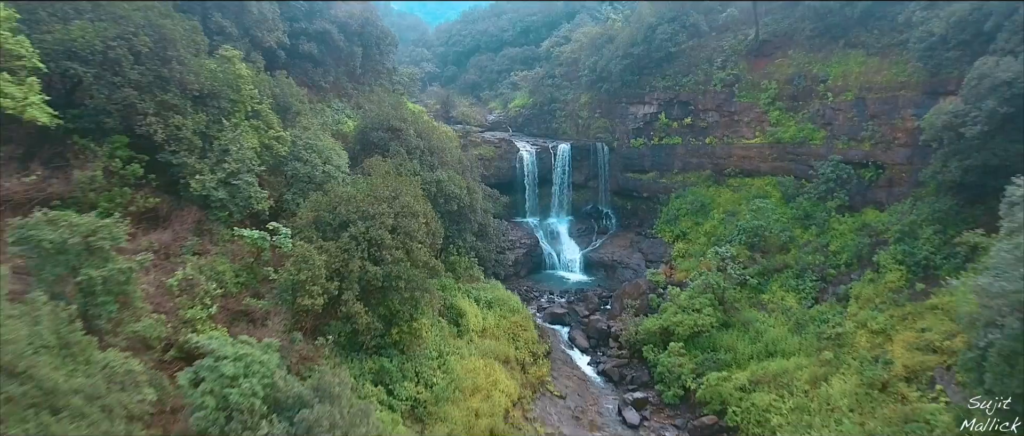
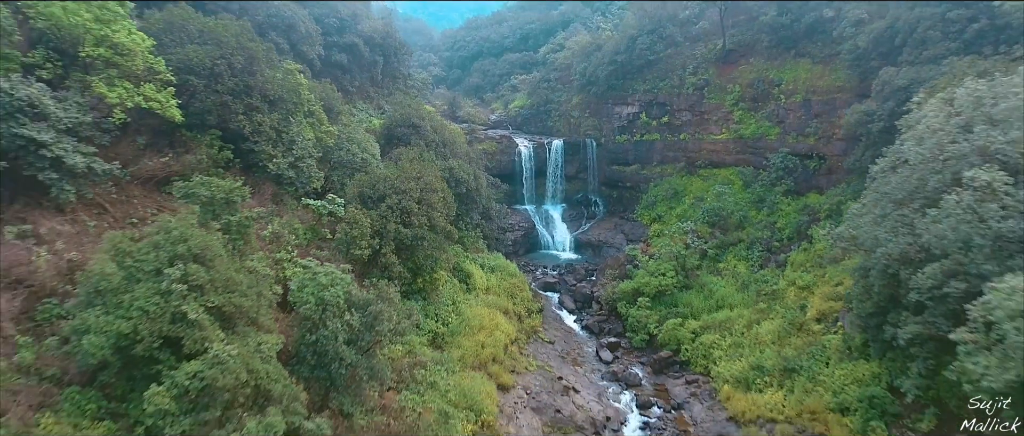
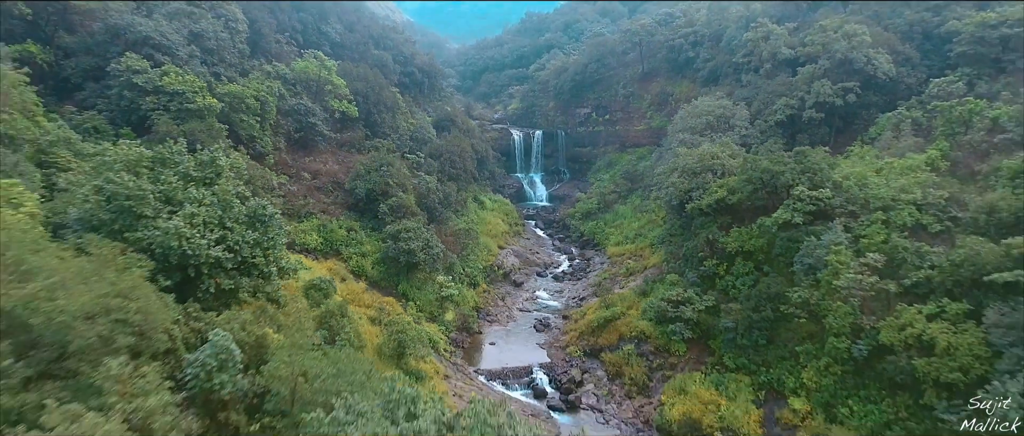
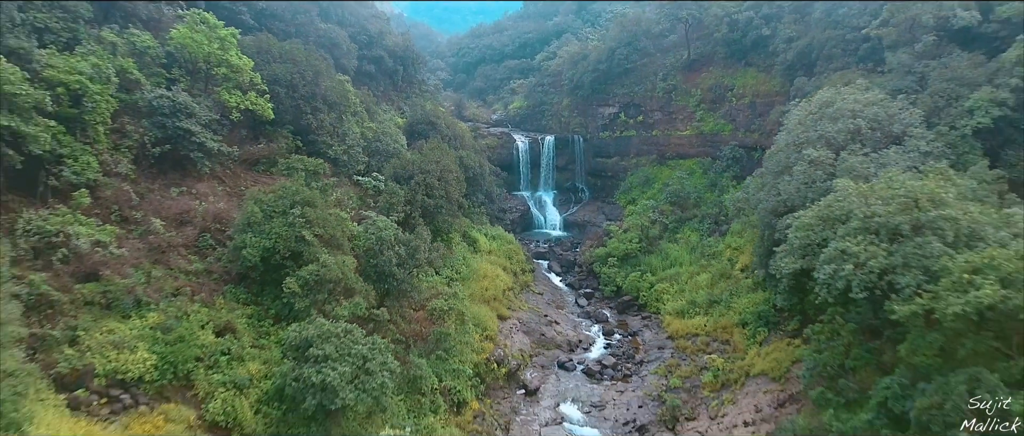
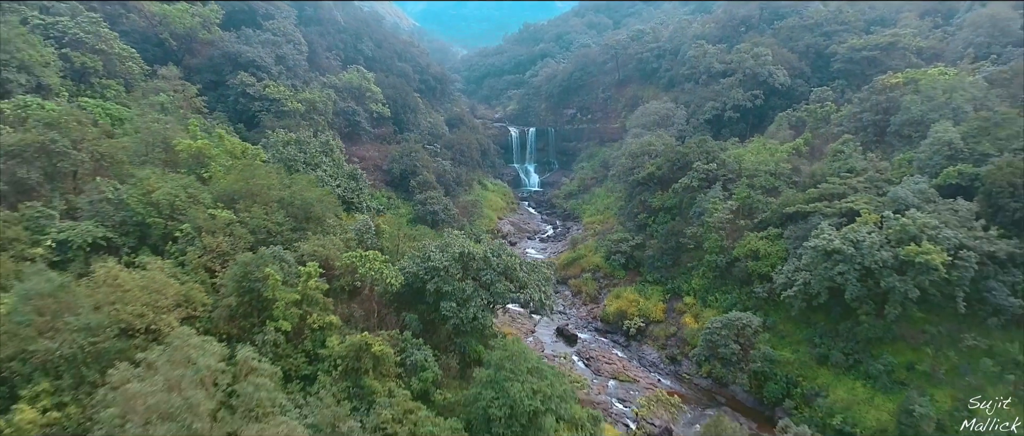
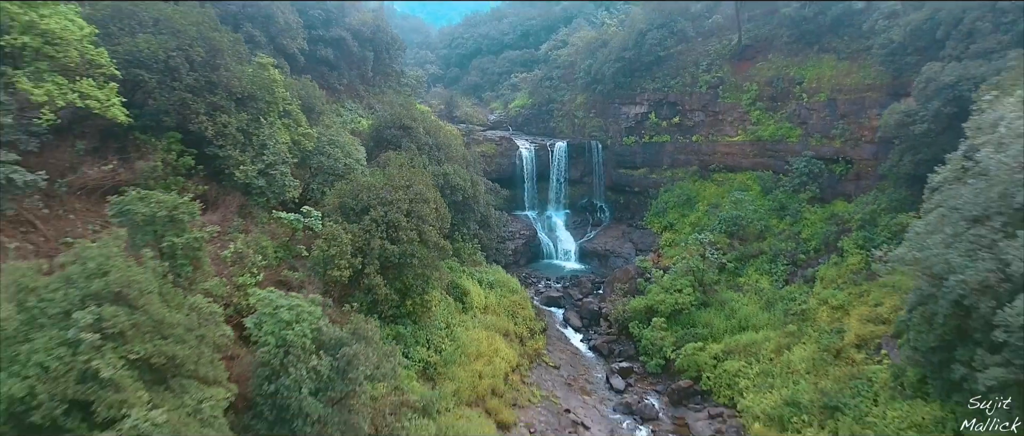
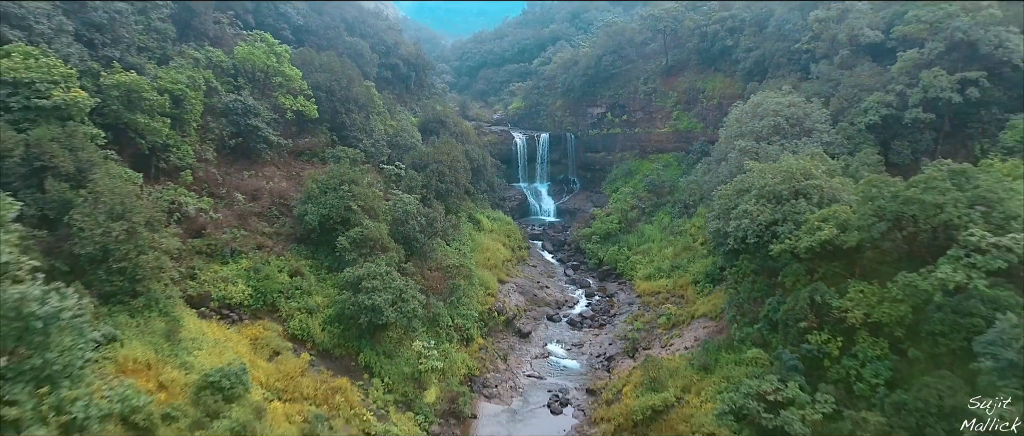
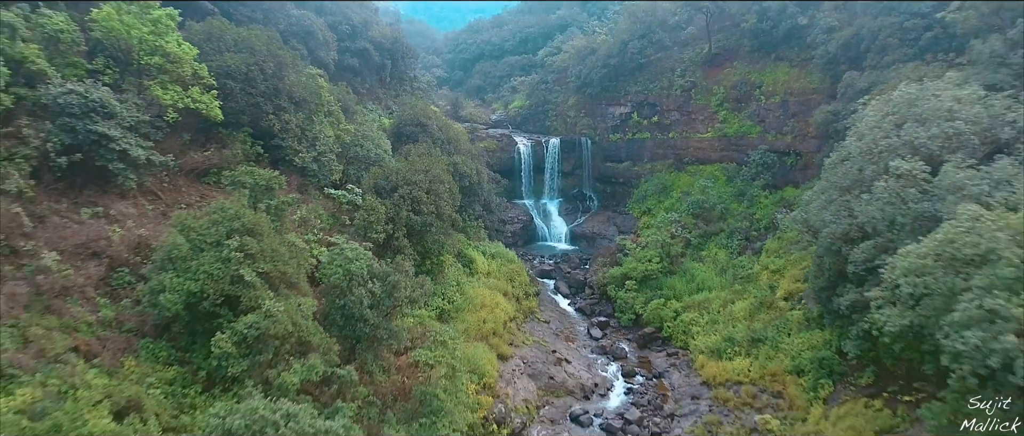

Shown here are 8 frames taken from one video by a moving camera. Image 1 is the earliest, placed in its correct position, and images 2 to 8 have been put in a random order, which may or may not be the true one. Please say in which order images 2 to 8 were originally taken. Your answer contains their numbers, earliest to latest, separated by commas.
6, 2, 8, 4, 7, 3, 5
